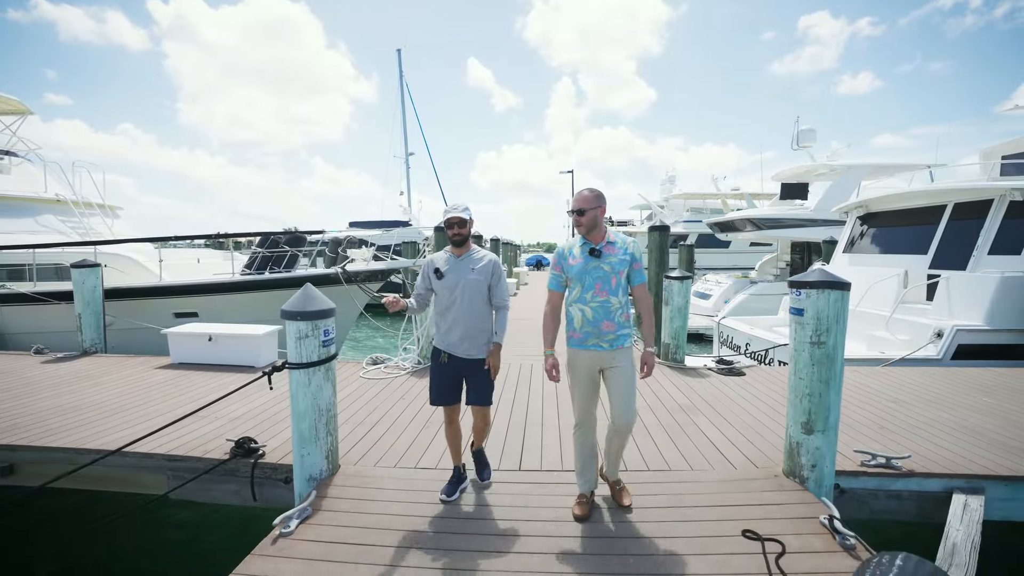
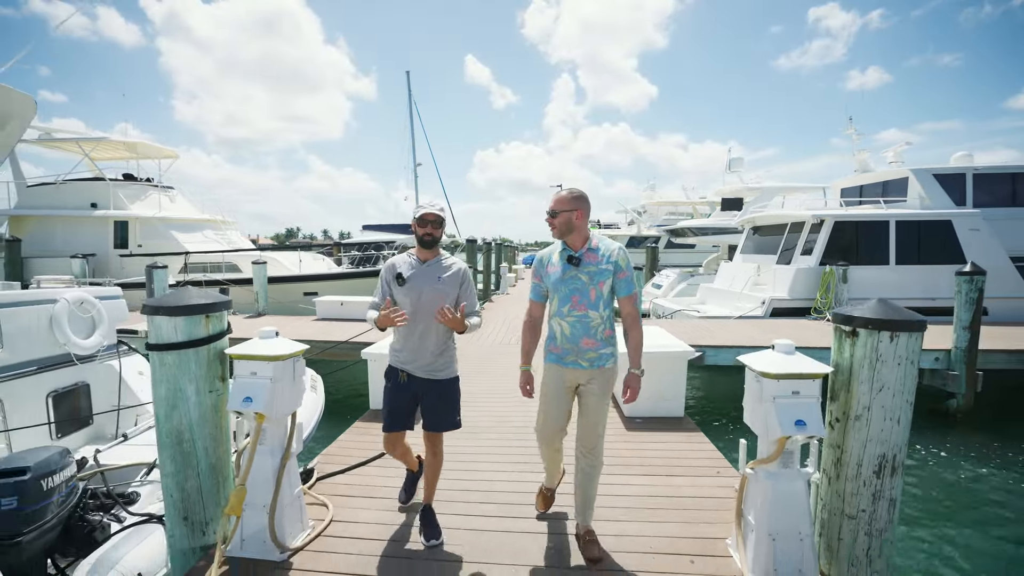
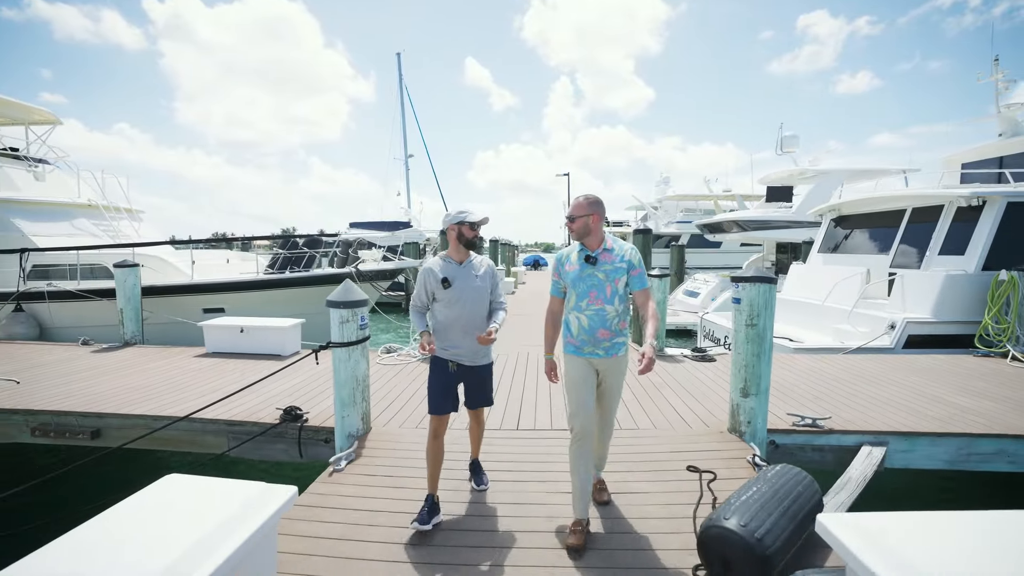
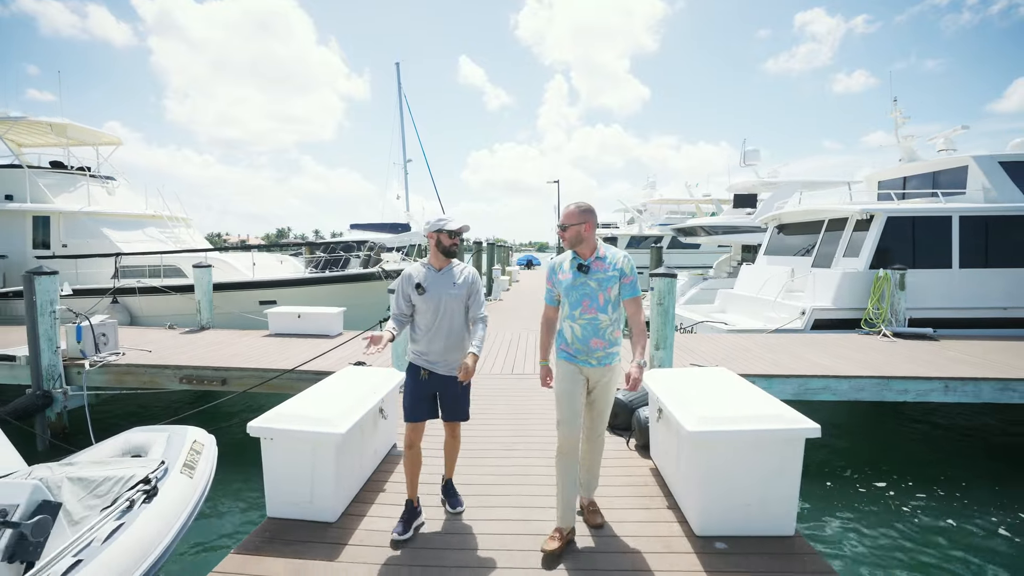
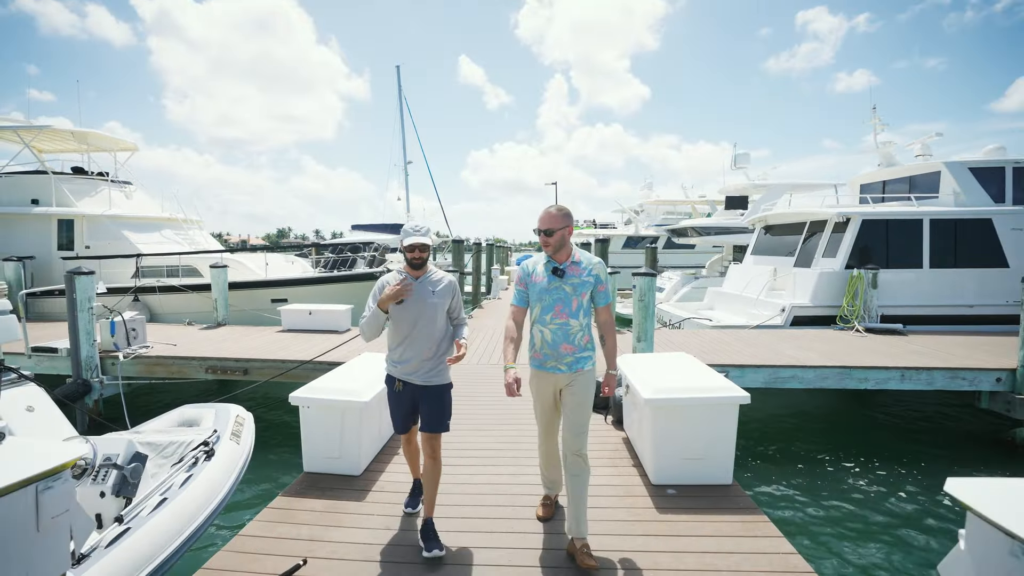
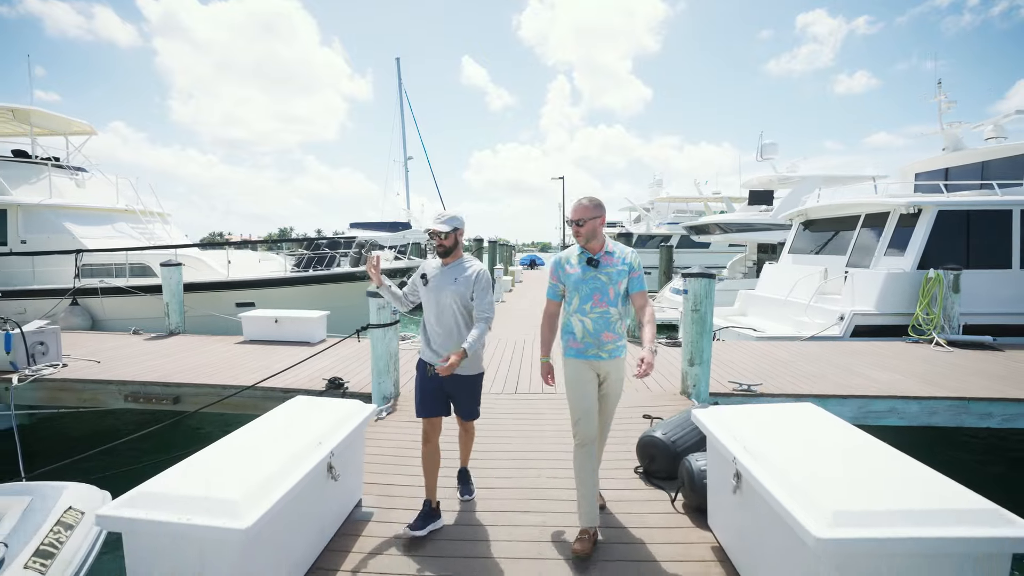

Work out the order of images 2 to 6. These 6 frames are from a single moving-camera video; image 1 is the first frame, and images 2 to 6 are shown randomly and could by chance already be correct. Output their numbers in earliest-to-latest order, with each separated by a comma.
3, 6, 4, 5, 2
